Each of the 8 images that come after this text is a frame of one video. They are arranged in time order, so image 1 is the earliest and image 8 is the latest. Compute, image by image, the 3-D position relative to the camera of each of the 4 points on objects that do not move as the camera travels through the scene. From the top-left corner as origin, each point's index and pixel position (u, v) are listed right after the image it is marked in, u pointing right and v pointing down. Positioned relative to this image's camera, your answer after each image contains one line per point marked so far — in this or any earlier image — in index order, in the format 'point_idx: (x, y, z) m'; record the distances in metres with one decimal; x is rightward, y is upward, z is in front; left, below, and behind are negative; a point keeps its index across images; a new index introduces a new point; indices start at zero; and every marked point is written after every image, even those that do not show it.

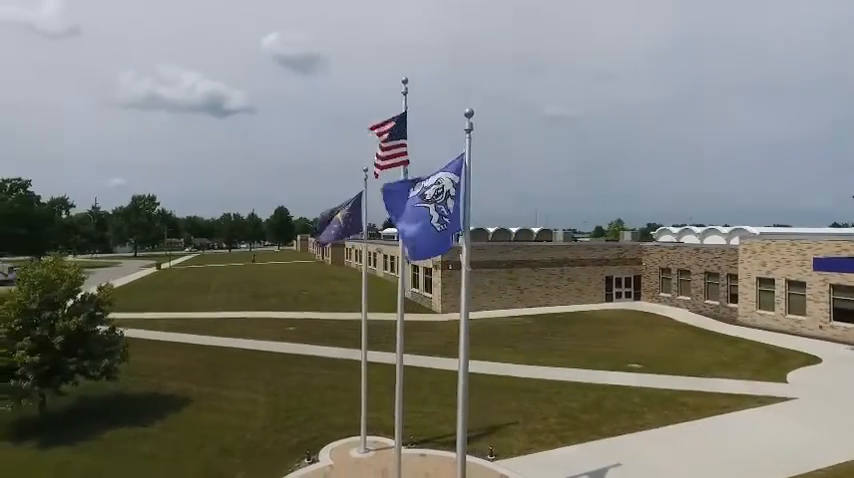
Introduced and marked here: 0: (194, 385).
0: (-8.2, -5.1, +18.4) m
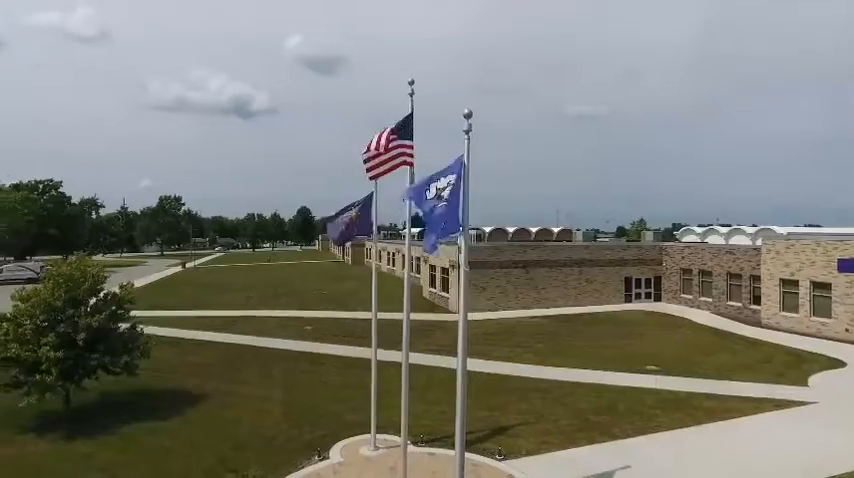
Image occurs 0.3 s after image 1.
0: (-7.7, -5.1, +18.8) m
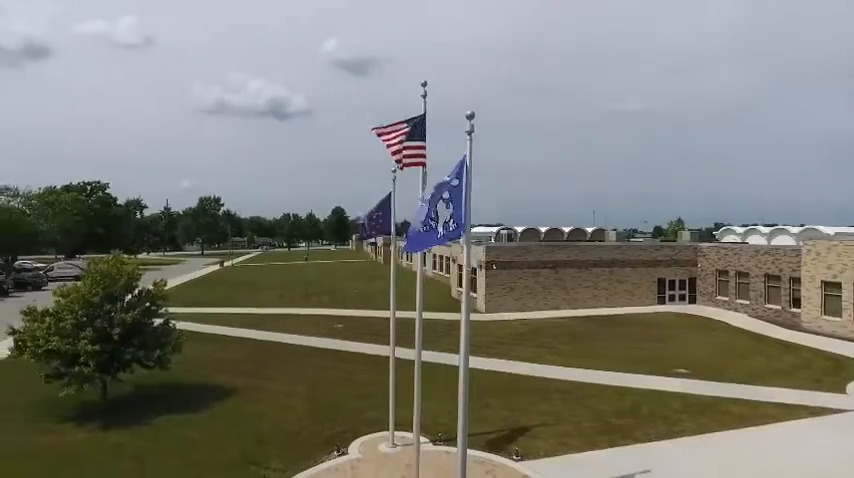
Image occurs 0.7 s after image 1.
0: (-6.9, -5.0, +19.4) m
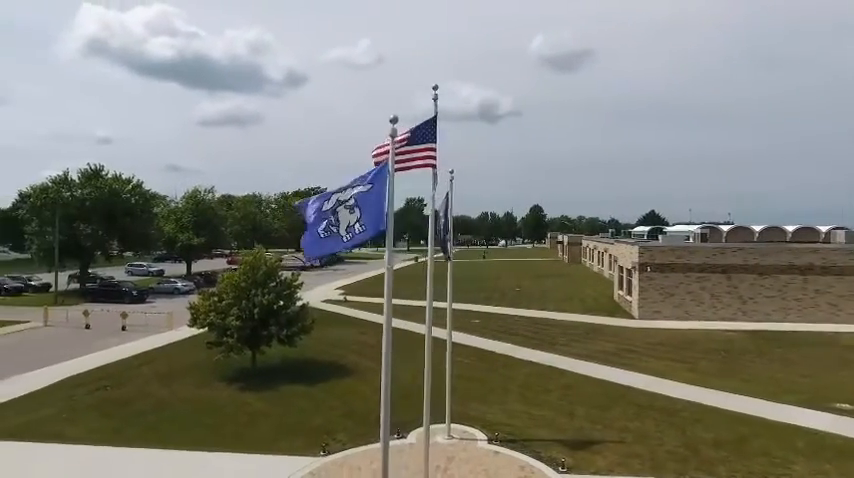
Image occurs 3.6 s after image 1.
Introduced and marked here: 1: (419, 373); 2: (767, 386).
0: (-2.6, -4.9, +21.7) m
1: (-0.3, -5.0, +19.9) m
2: (+11.2, -4.8, +17.3) m
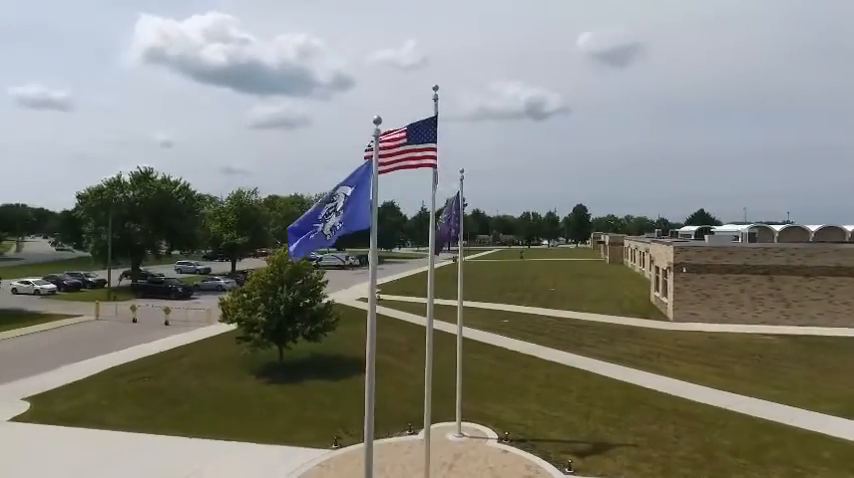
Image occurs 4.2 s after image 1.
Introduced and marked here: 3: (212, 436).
0: (-1.7, -4.9, +22.0) m
1: (+0.5, -5.0, +20.0) m
2: (+11.8, -4.8, +16.5) m
3: (-6.0, -5.5, +14.8) m
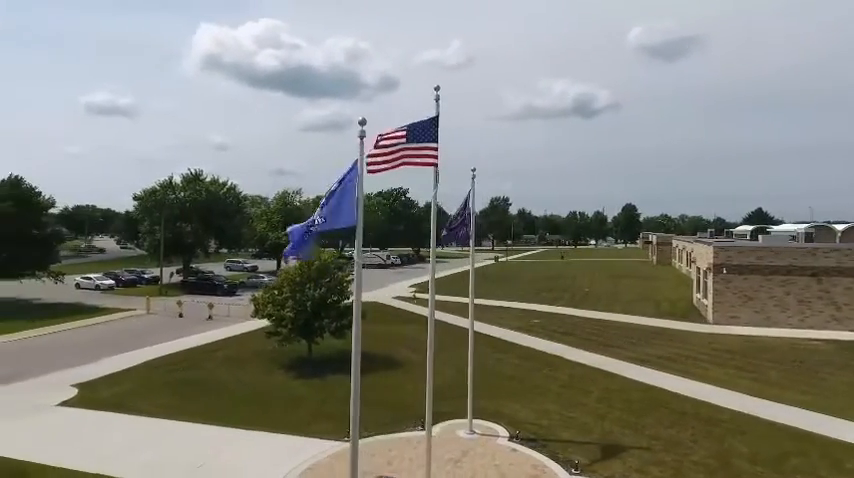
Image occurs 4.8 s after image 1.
0: (-0.6, -4.9, +22.3) m
1: (+1.4, -4.9, +20.1) m
2: (+12.3, -4.8, +15.6) m
3: (-5.6, -5.5, +15.5) m
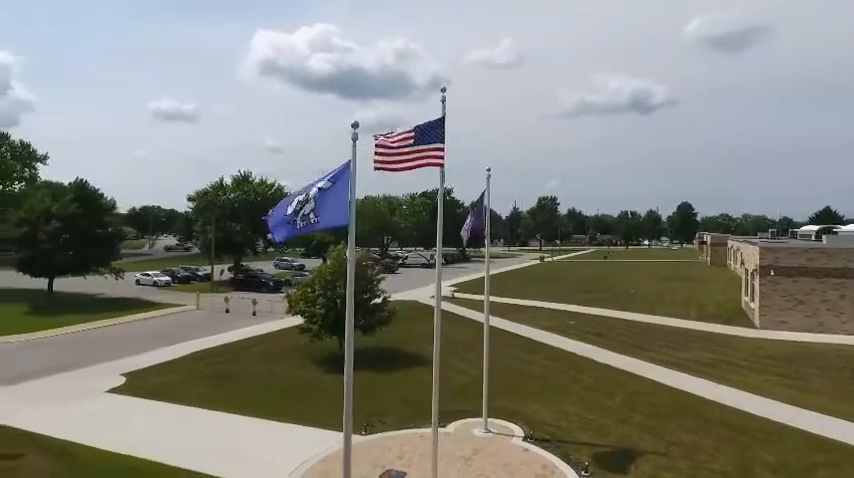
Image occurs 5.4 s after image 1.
0: (+0.6, -4.8, +22.5) m
1: (+2.4, -4.9, +20.1) m
2: (+12.8, -4.8, +14.6) m
3: (-5.0, -5.5, +16.2) m
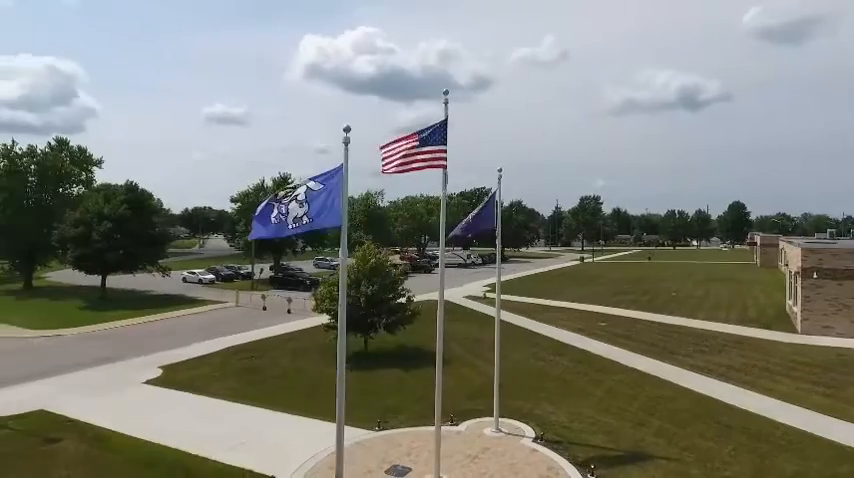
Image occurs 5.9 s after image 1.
0: (+1.6, -4.8, +22.6) m
1: (+3.2, -4.9, +20.1) m
2: (+13.1, -4.8, +13.7) m
3: (-4.5, -5.5, +16.7) m
